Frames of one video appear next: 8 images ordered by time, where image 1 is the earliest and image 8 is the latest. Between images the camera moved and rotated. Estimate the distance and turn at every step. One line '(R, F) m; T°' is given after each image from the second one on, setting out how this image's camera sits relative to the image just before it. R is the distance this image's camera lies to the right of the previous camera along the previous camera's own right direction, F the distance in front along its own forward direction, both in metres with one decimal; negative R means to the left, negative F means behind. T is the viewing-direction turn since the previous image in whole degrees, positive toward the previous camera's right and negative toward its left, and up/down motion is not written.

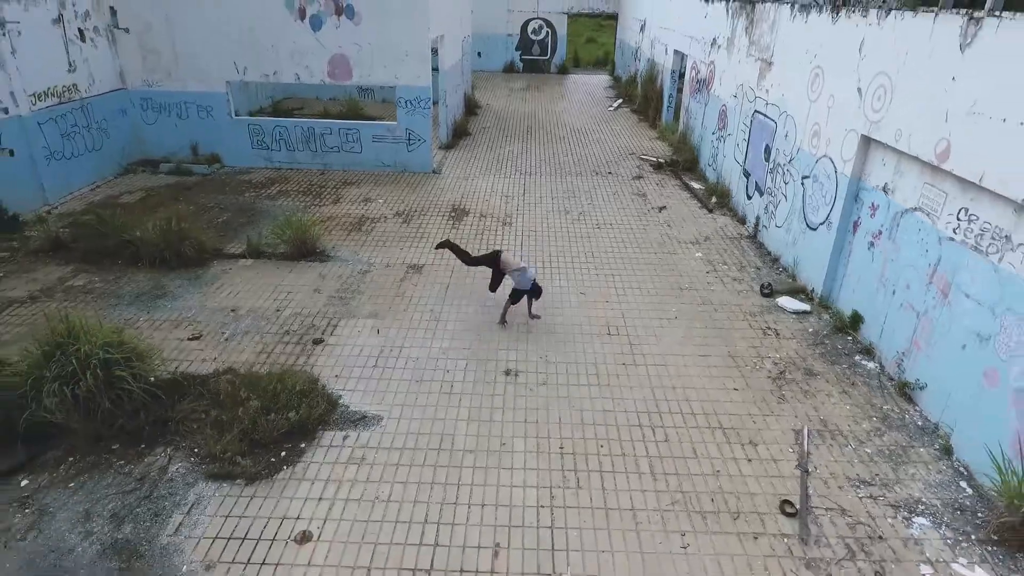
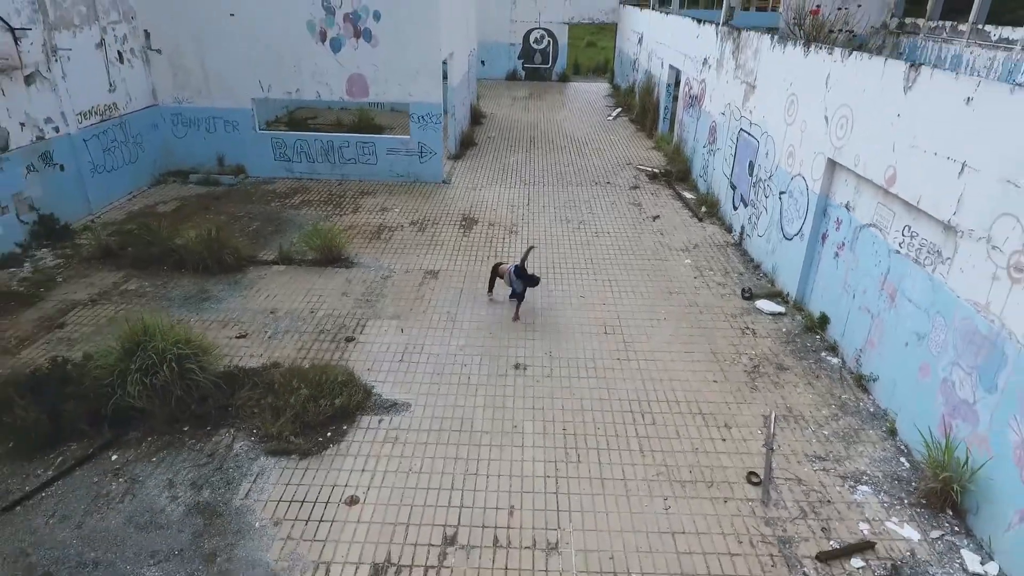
(-0.1, -0.7) m; 0°
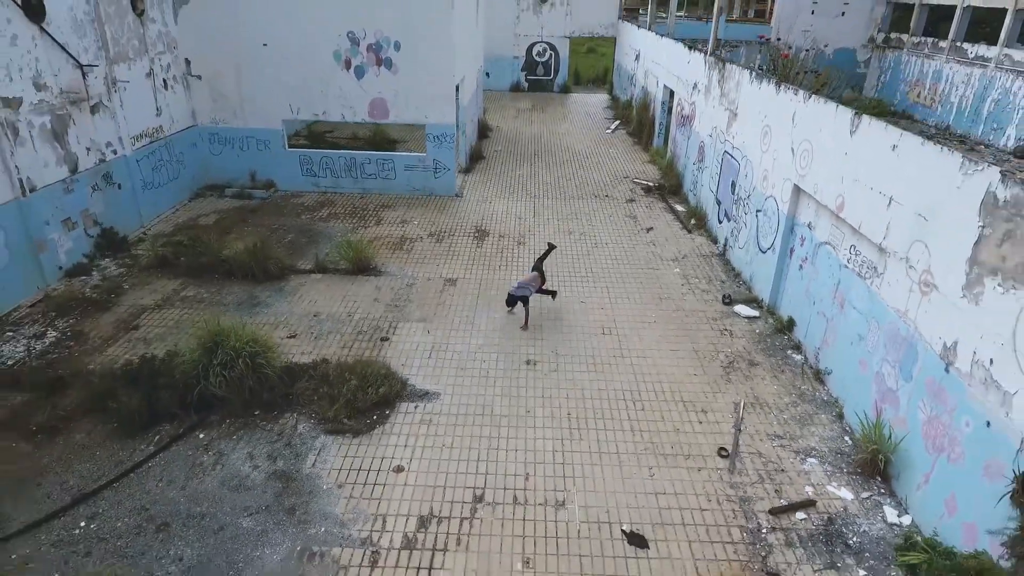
(-0.2, -0.9) m; 0°
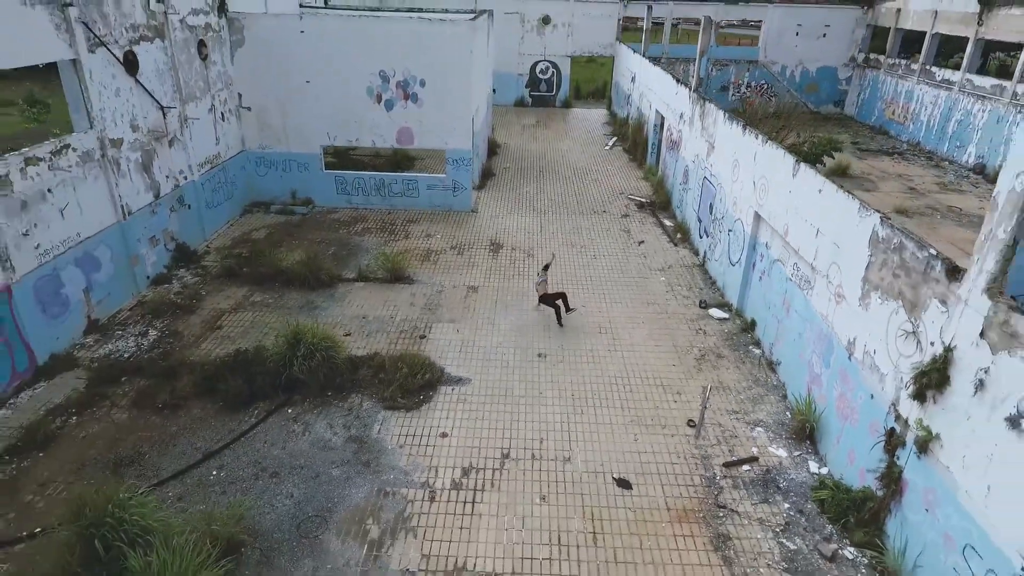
(-0.3, -1.5) m; 0°
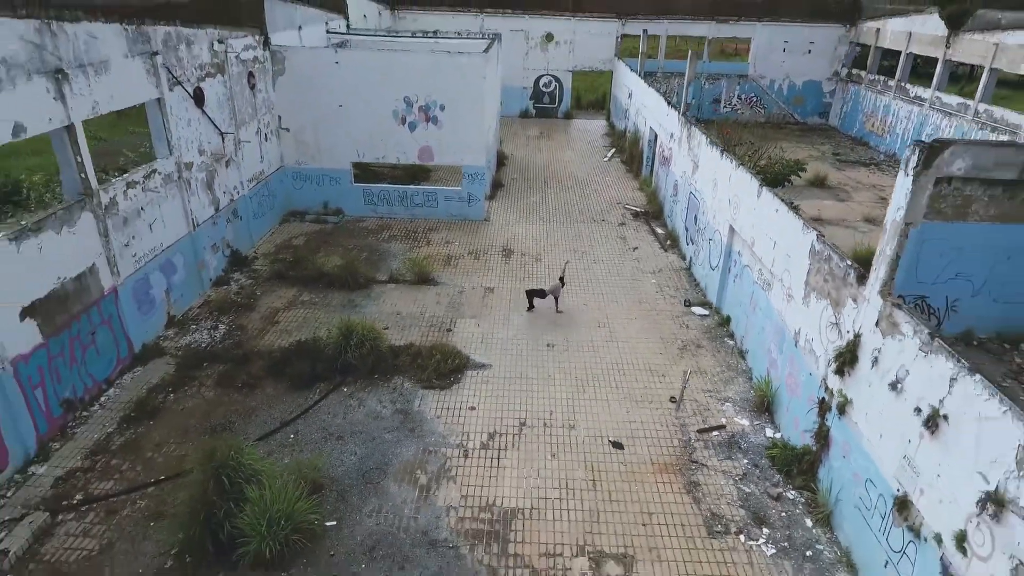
(-0.3, -1.5) m; 0°
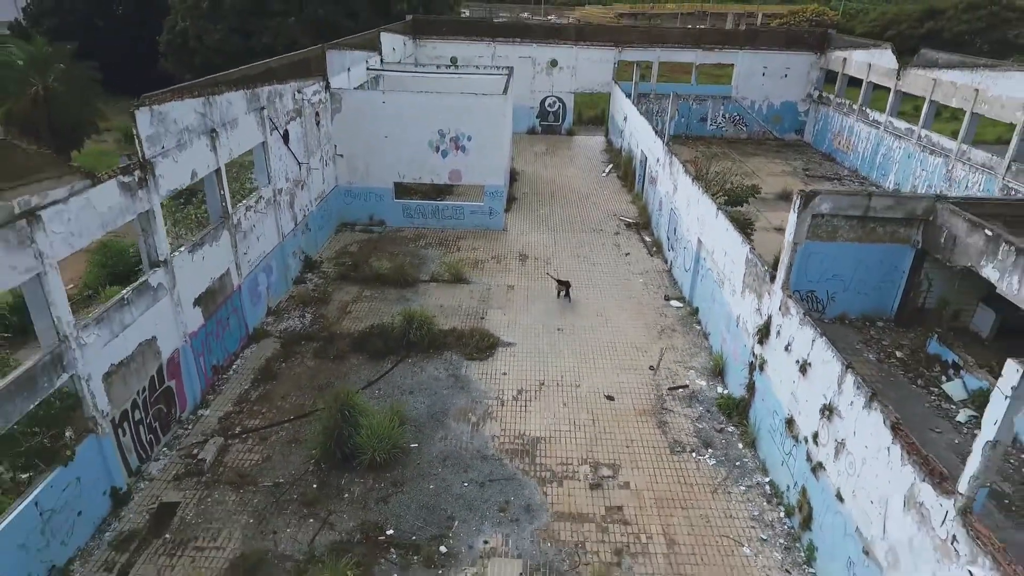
(-0.6, -2.9) m; 0°
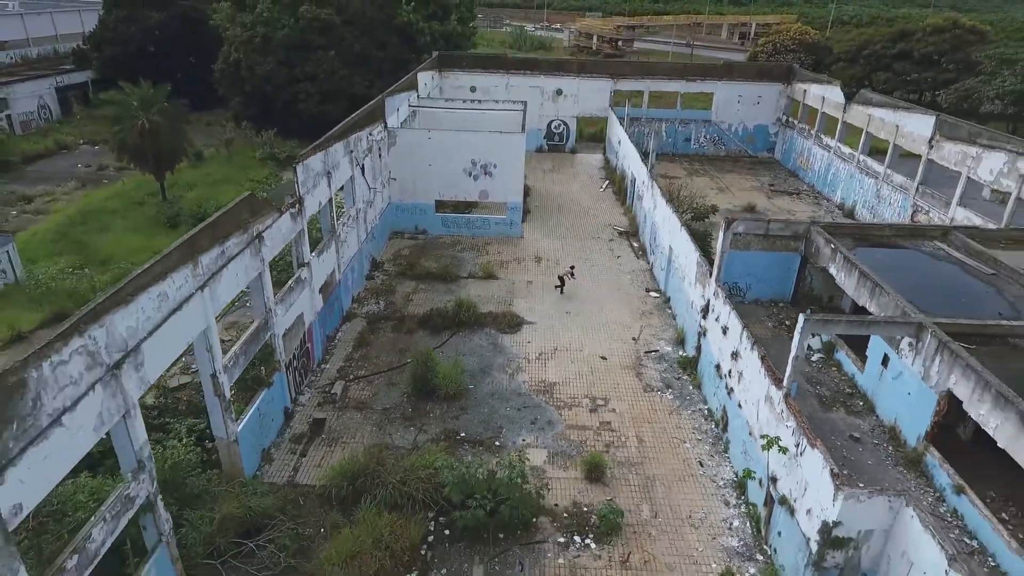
(-0.8, -4.4) m; 0°
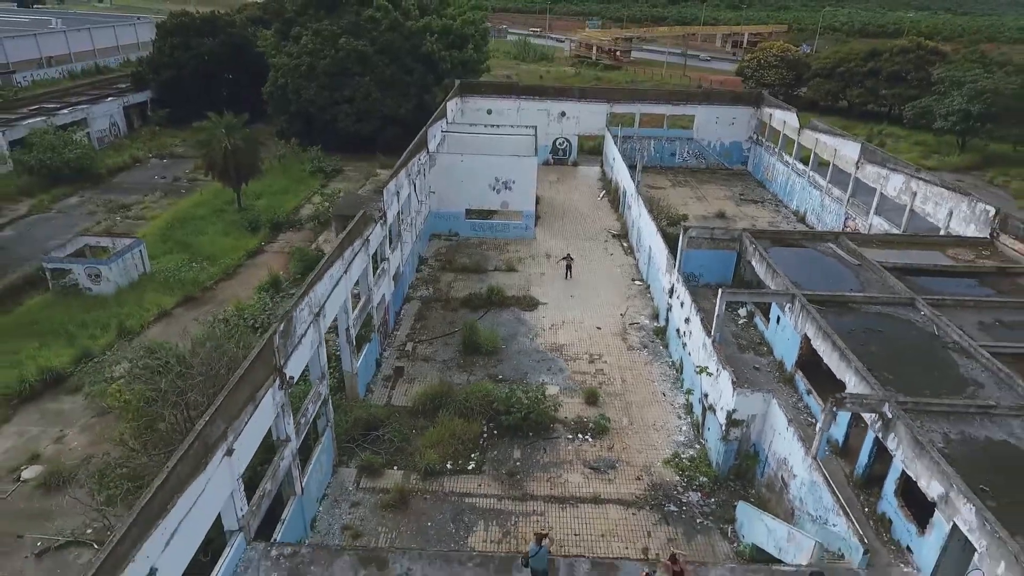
(-0.9, -5.3) m; 0°
